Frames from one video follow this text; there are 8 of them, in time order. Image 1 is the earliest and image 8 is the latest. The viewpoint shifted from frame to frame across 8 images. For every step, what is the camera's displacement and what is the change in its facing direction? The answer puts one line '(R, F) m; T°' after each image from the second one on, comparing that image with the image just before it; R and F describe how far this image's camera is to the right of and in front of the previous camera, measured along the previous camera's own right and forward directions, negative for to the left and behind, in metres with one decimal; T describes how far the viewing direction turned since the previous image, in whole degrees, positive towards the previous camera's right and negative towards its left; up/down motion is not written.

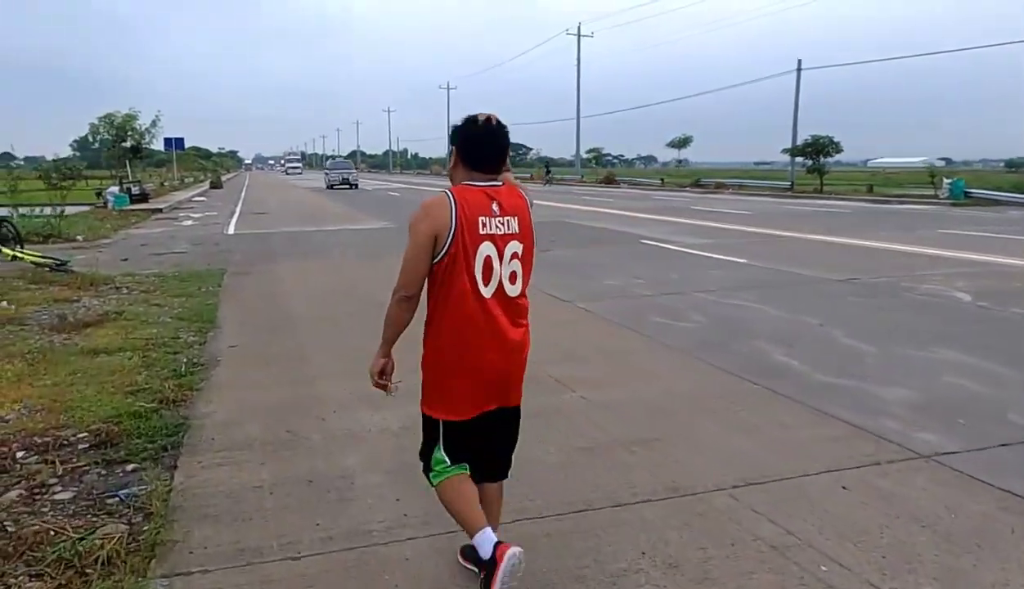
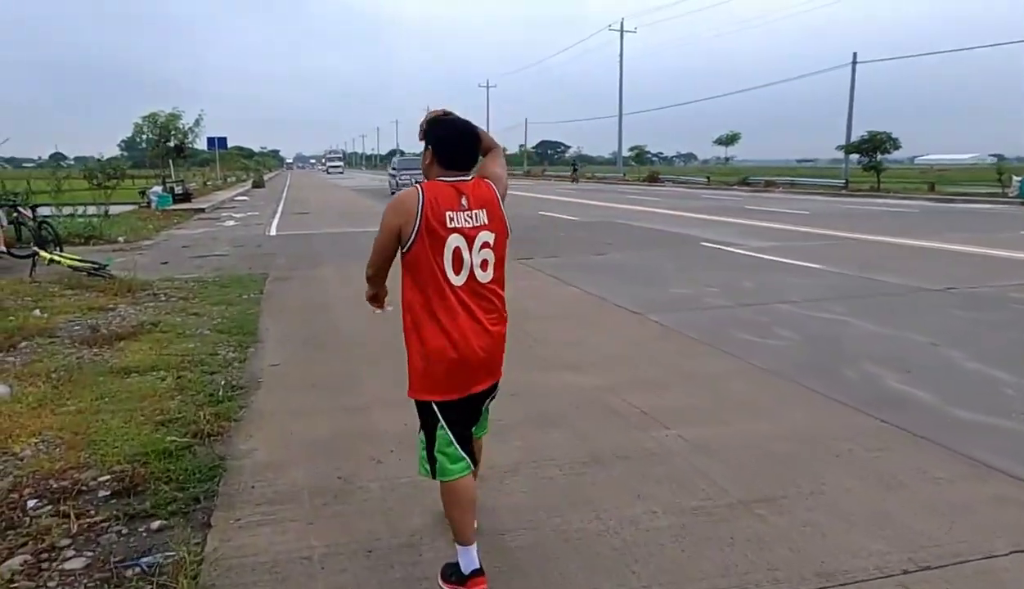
(-0.3, +0.8) m; -3°
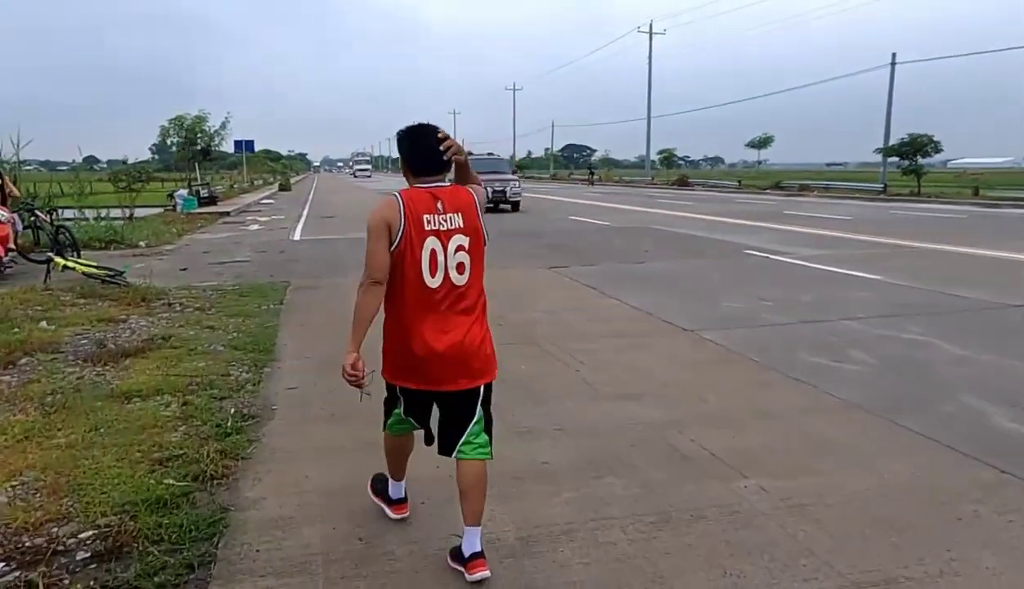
(-0.1, +0.7) m; -2°
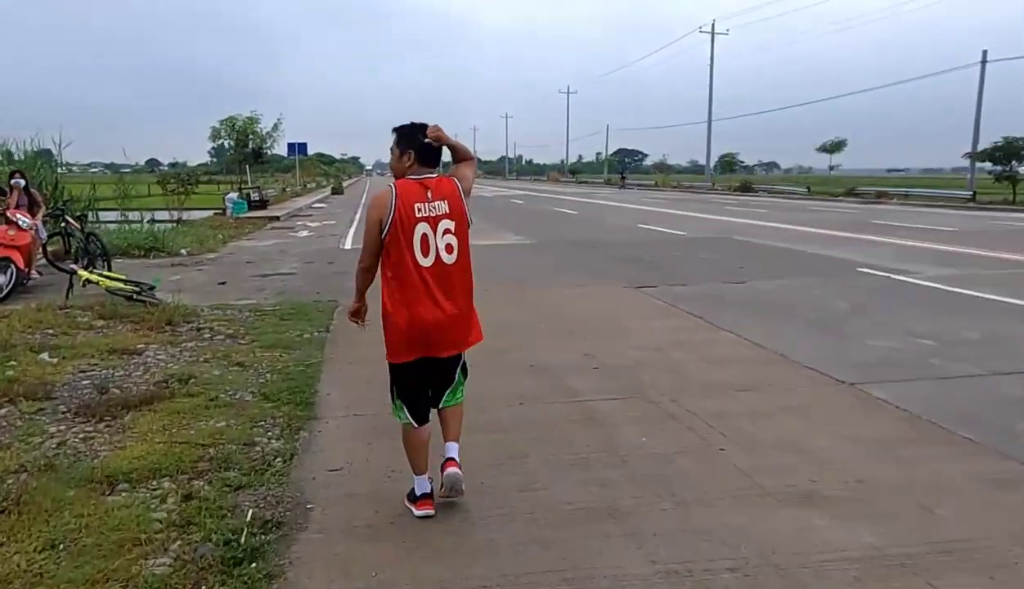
(-0.4, +1.6) m; -4°
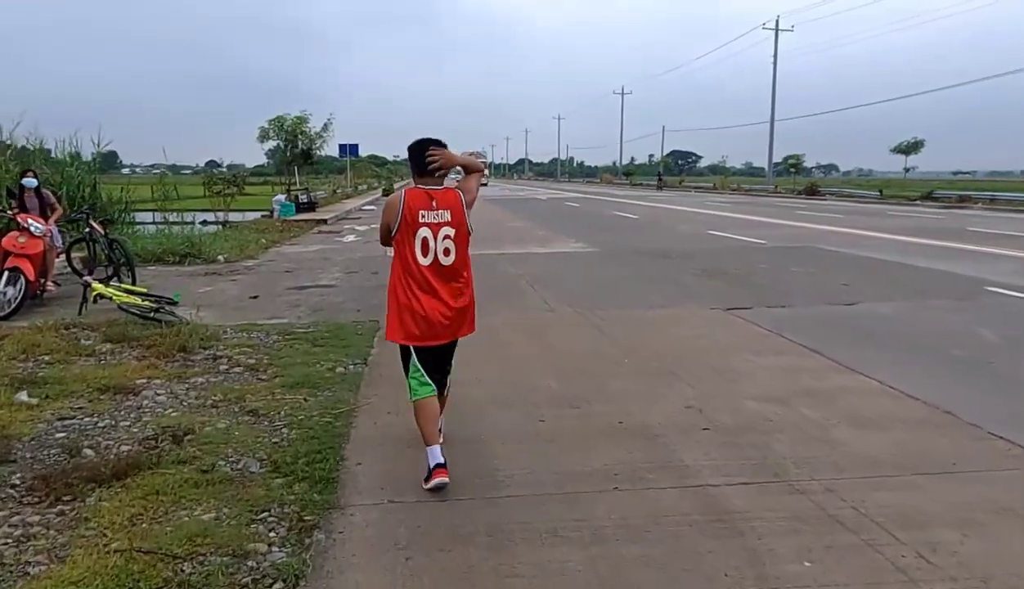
(-0.2, +1.4) m; -4°
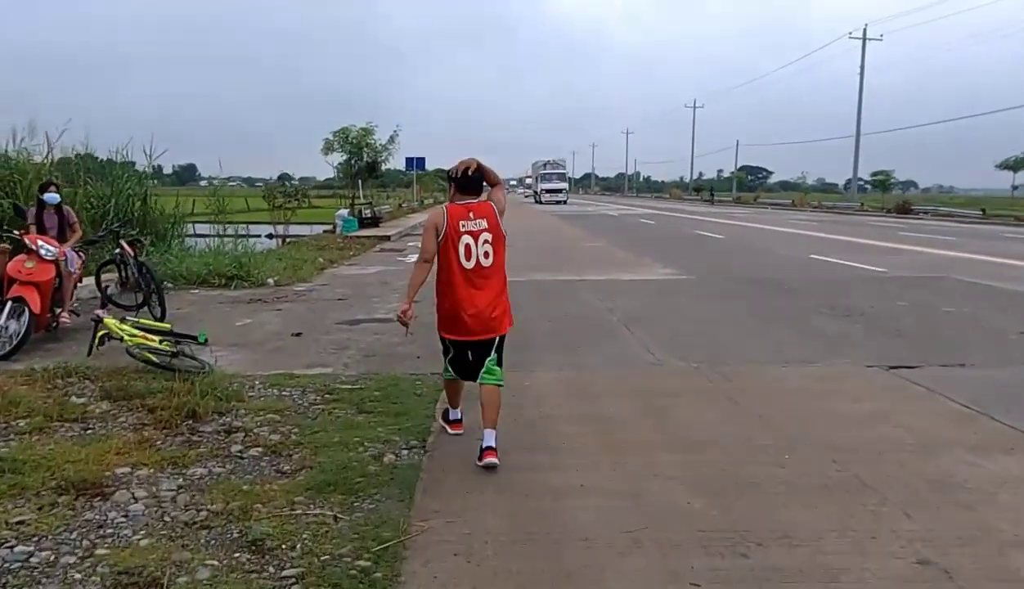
(-0.3, +1.8) m; -5°
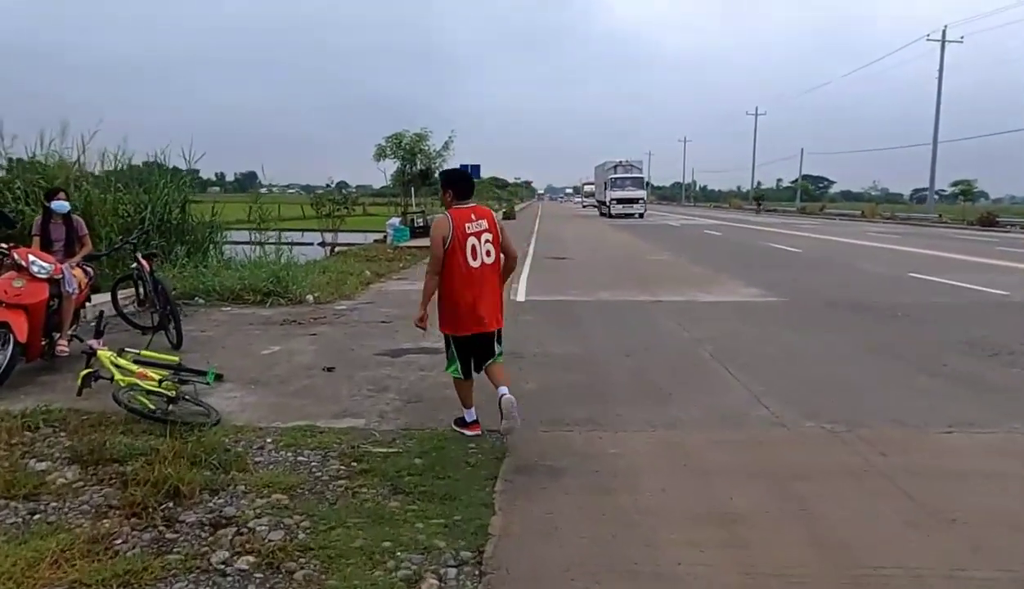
(-0.2, +1.5) m; -4°
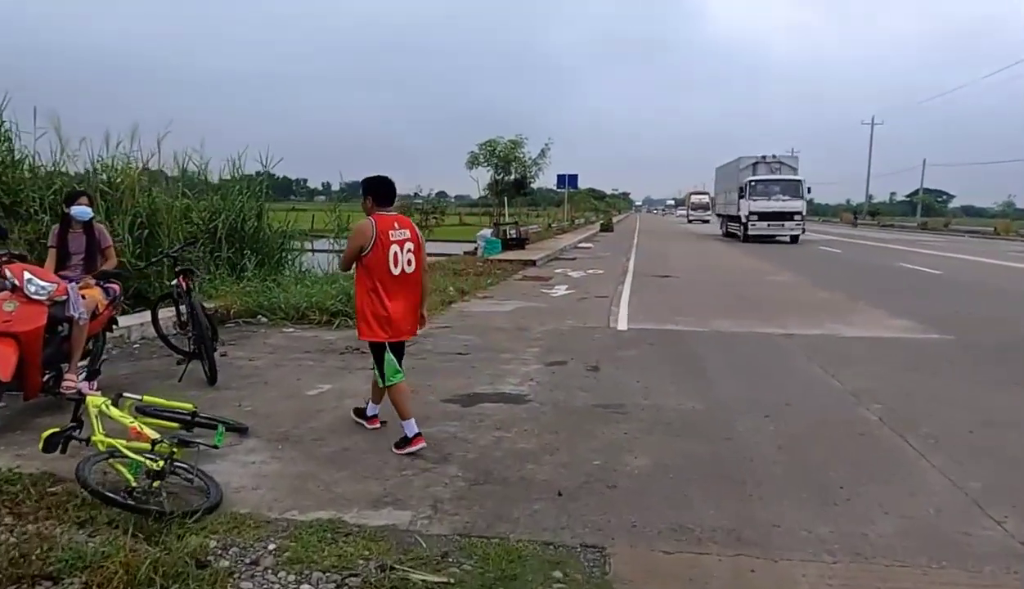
(-0.1, +1.7) m; -7°
